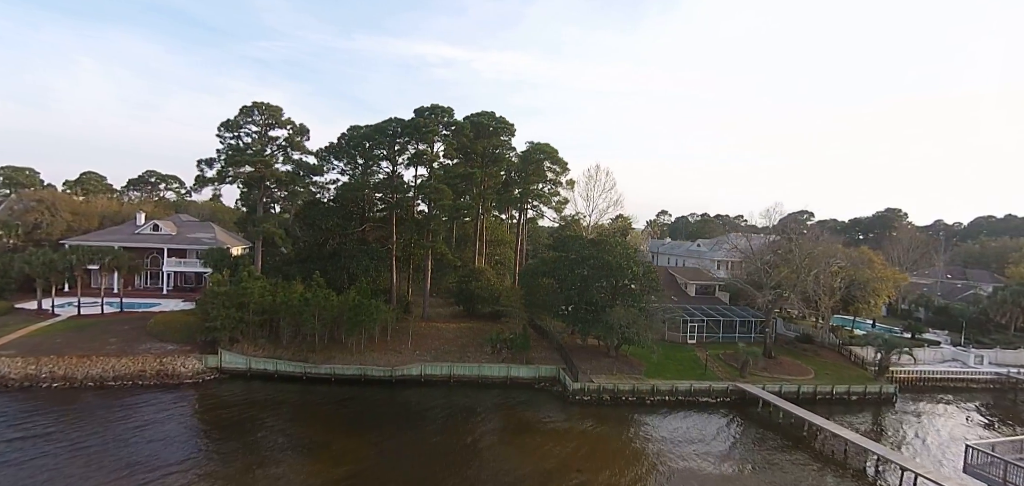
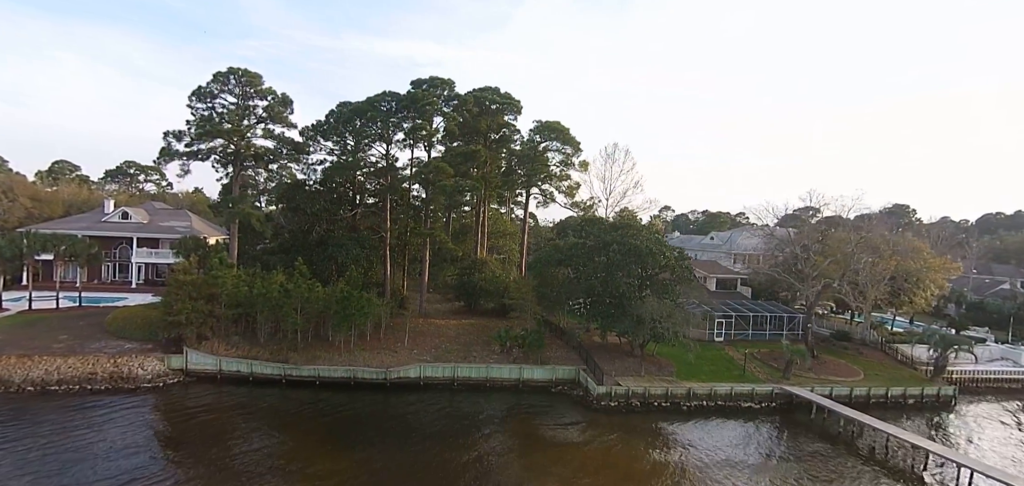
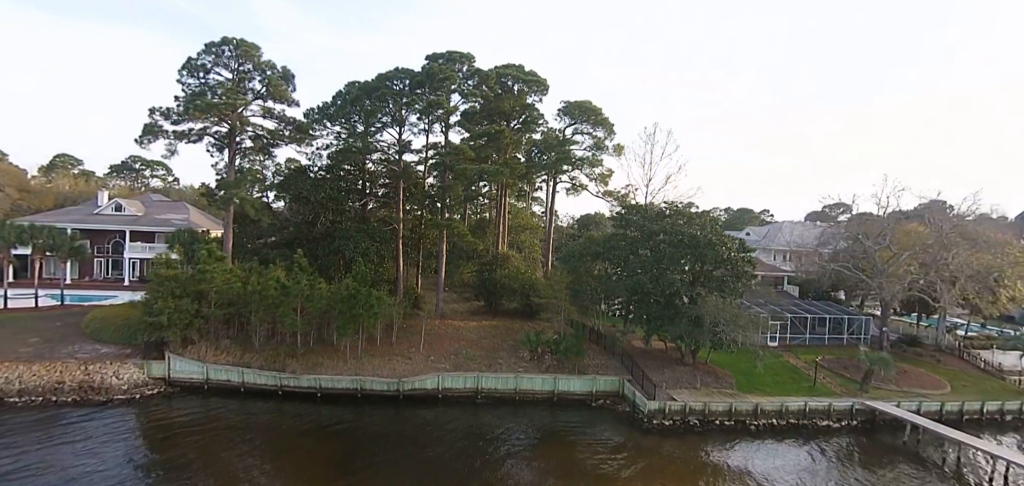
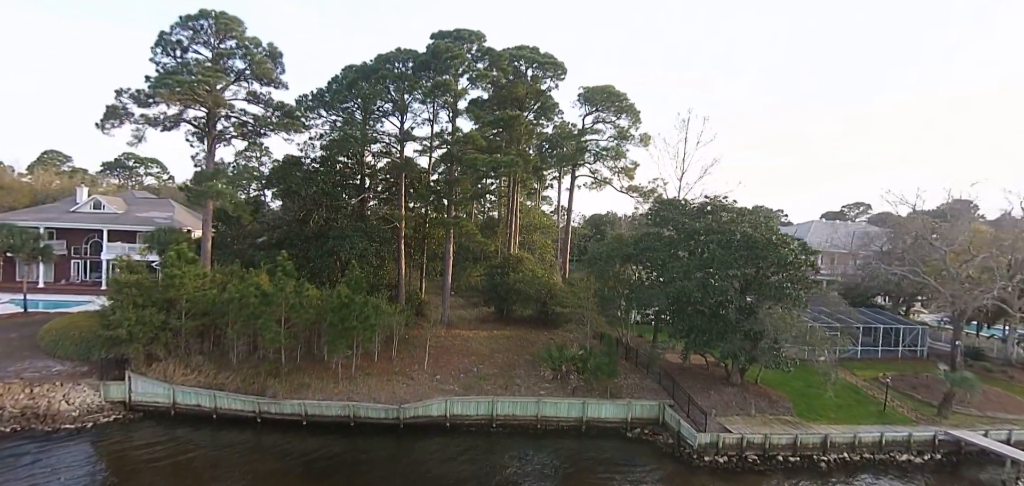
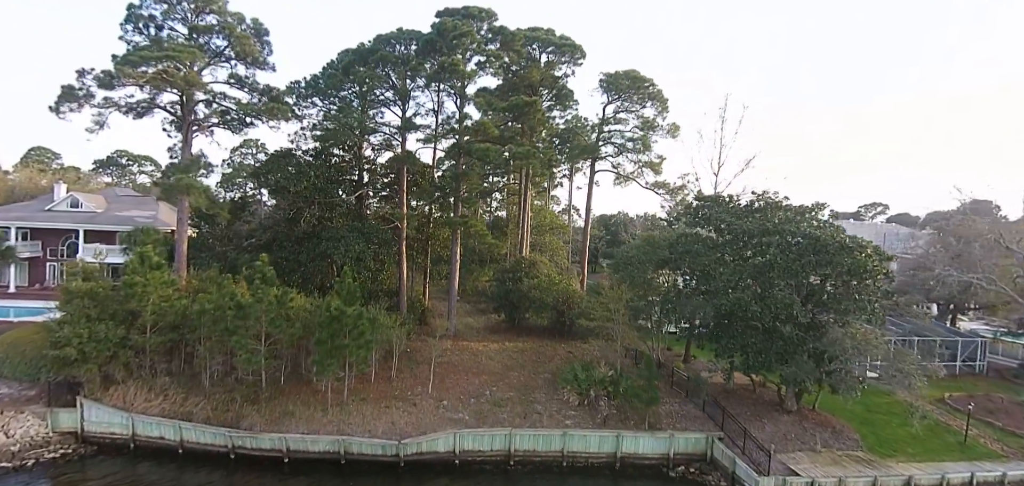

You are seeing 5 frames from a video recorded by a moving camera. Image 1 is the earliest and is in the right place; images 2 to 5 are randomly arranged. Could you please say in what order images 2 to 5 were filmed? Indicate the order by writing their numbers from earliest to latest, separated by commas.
2, 3, 4, 5
